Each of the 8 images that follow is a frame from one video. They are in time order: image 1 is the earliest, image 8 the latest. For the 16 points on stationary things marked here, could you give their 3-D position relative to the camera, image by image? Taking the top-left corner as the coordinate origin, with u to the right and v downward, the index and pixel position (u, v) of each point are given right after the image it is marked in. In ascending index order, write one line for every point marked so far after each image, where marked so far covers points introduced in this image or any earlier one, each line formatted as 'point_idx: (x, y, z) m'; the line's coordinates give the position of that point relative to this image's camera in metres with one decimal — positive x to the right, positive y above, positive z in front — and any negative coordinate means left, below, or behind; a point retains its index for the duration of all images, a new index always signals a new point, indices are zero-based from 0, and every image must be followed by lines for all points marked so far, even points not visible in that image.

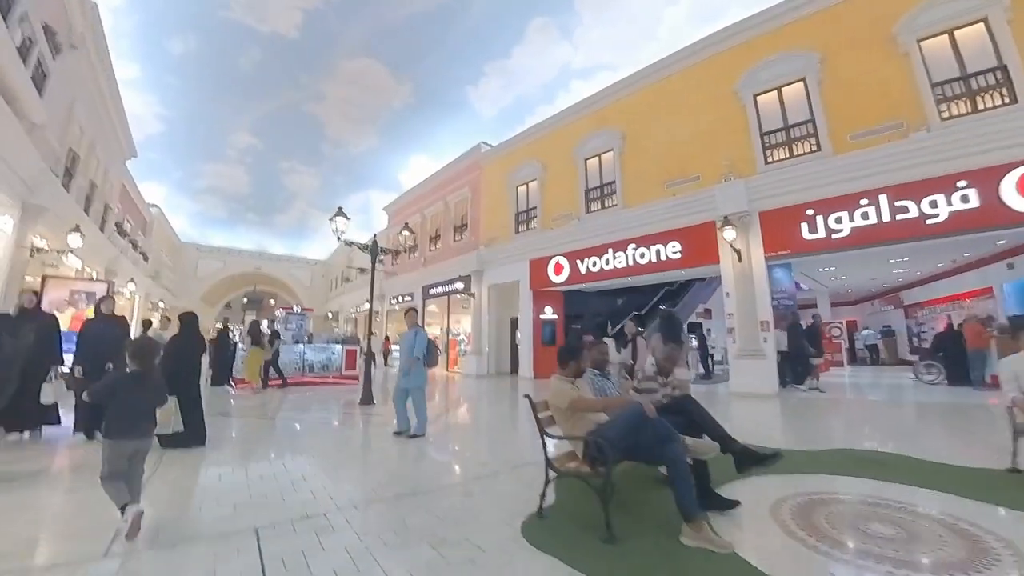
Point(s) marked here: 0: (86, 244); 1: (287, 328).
0: (-9.3, +0.8, +10.7) m
1: (-4.9, -0.9, +10.3) m
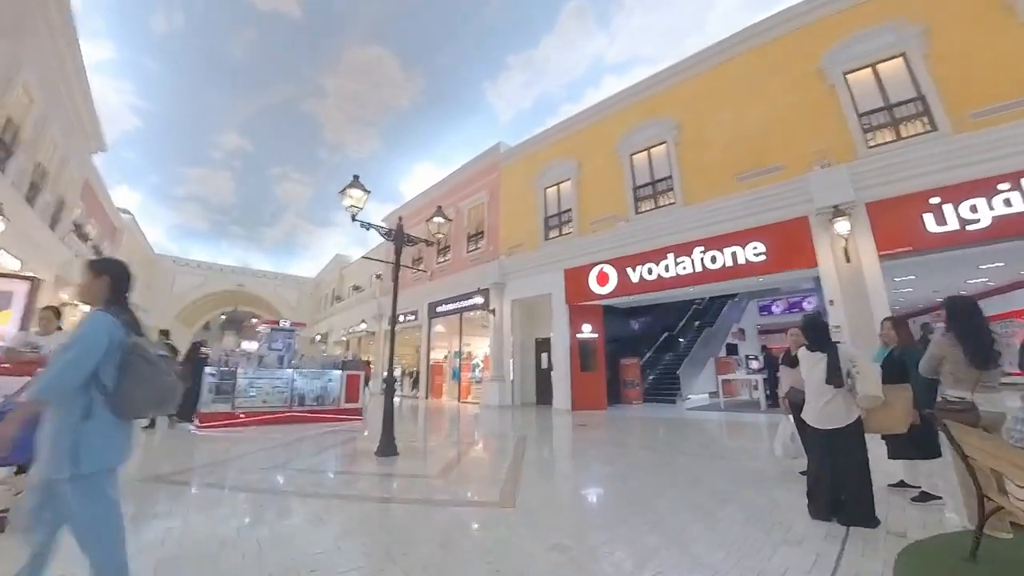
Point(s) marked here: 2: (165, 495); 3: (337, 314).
0: (-8.6, +0.7, +8.7) m
1: (-4.2, -1.1, +8.3) m
2: (-3.1, -1.8, +4.2) m
3: (-6.4, -1.0, +17.4) m
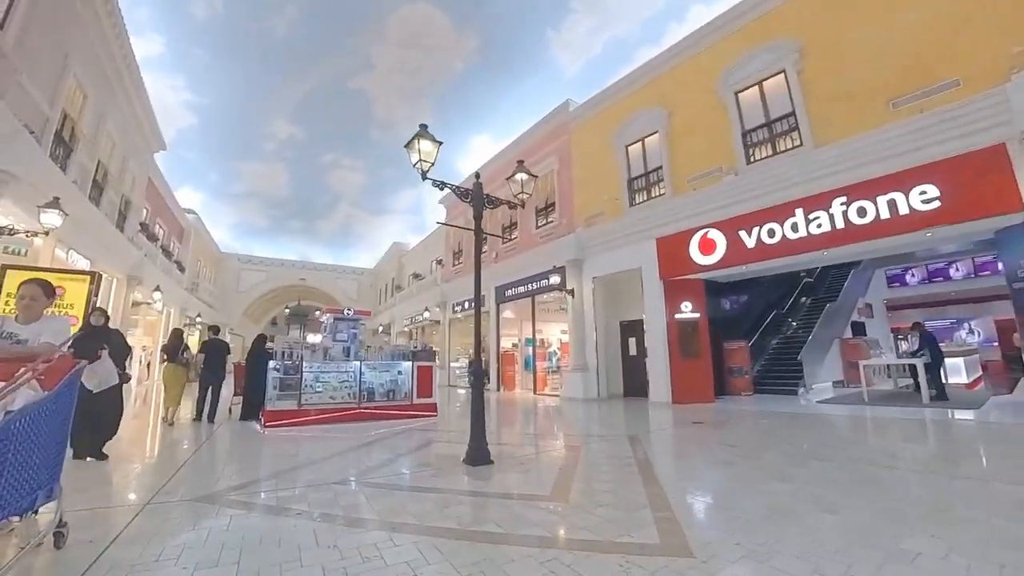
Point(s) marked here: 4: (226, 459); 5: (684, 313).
0: (-7.2, +0.8, +8.3) m
1: (-2.8, -0.8, +7.5) m
2: (-2.1, -1.6, +3.3) m
3: (-4.0, -0.6, +16.8) m
4: (-3.3, -1.9, +5.4) m
5: (+3.0, -0.4, +8.3) m
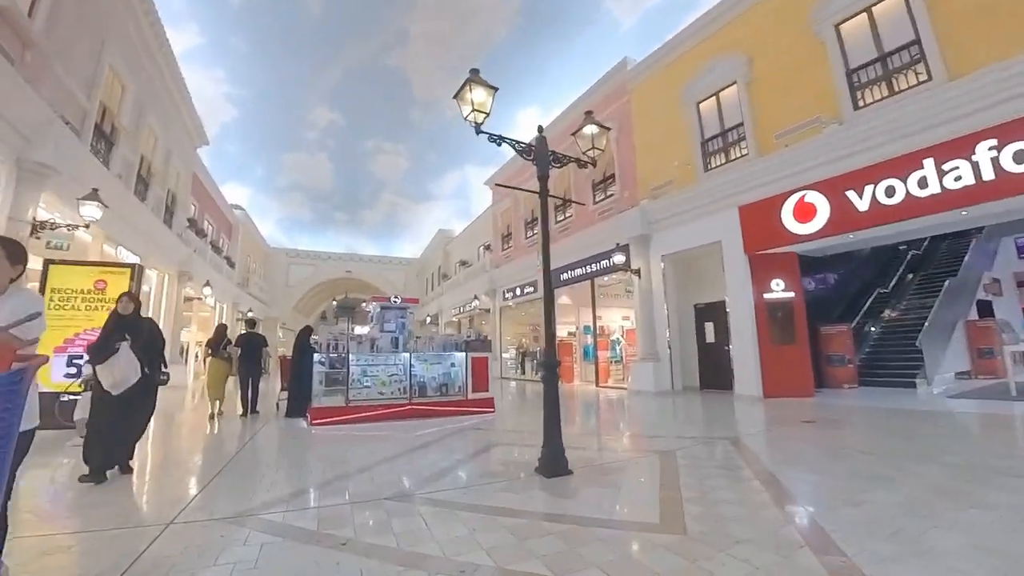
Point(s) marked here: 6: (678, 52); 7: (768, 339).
0: (-6.2, +0.9, +8.1) m
1: (-1.9, -0.6, +6.9) m
2: (-1.5, -1.5, +2.7) m
3: (-2.3, -0.2, +16.2) m
4: (-2.5, -1.7, +4.9) m
5: (+4.0, 0.0, +7.2) m
6: (+3.0, +4.3, +8.7) m
7: (+3.9, -0.7, +7.2) m
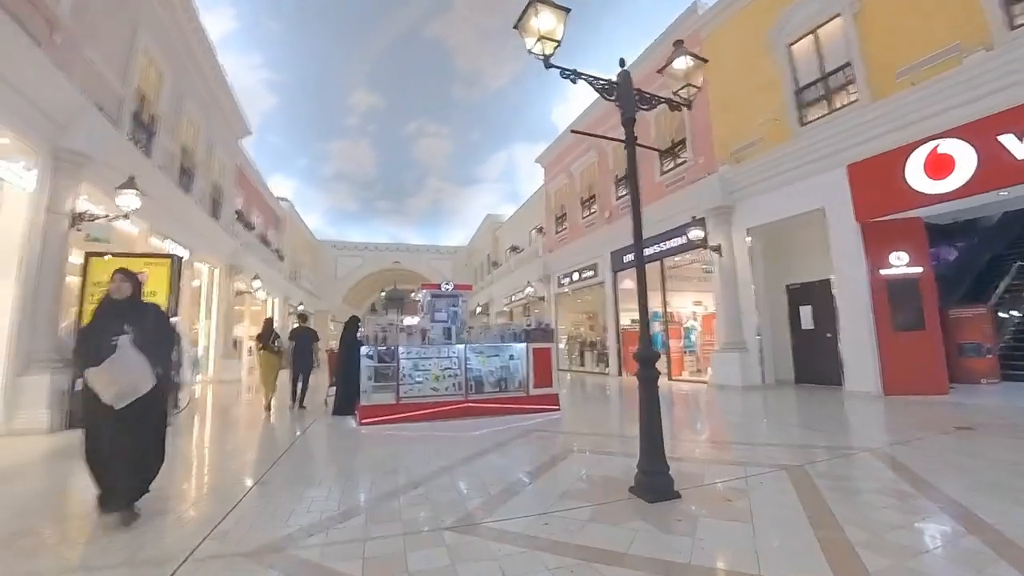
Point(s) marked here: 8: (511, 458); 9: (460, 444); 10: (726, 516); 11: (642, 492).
0: (-5.2, +1.0, +7.8) m
1: (-1.0, -0.4, +6.2) m
2: (-1.0, -1.4, +2.0) m
3: (-0.6, +0.2, +15.5) m
4: (-1.8, -1.6, +4.3) m
5: (+4.8, +0.3, +5.9) m
6: (+3.9, +4.6, +7.5) m
7: (+4.7, -0.4, +5.9) m
8: (0.0, -1.5, +4.1) m
9: (-0.5, -1.5, +4.5) m
10: (+1.3, -1.3, +2.8) m
11: (+0.8, -1.3, +3.0) m
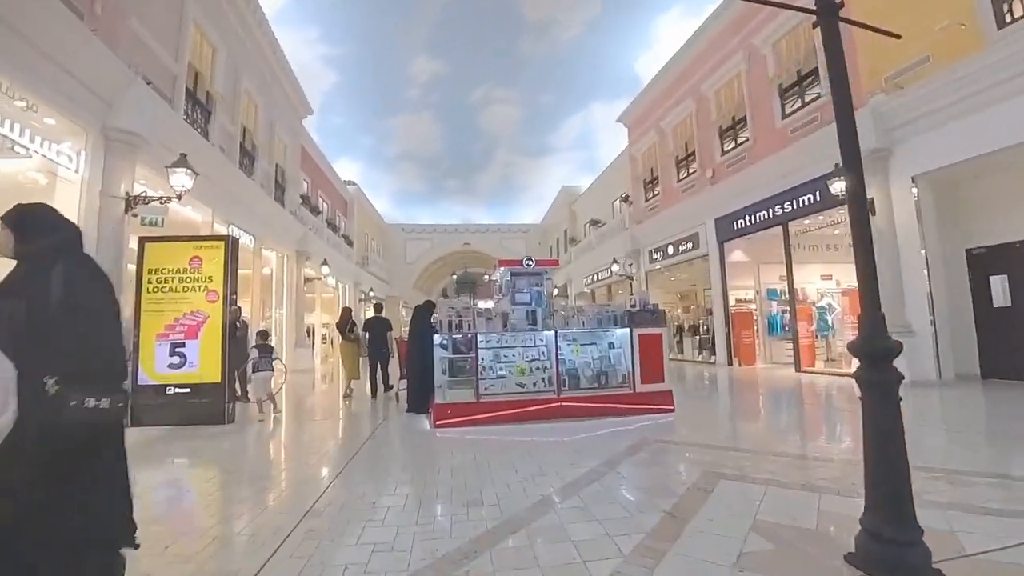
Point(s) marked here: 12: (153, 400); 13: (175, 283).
0: (-4.0, +1.2, +7.4) m
1: (0.0, -0.1, +5.3) m
2: (-0.5, -1.3, +1.1) m
3: (+1.8, +0.8, +14.4) m
4: (-1.0, -1.4, +3.5) m
5: (+5.8, +0.7, +4.1) m
6: (+4.9, +5.1, +5.6) m
7: (+5.7, 0.0, +4.2) m
8: (+0.8, -1.3, +3.0) m
9: (+0.4, -1.3, +3.5) m
10: (+1.8, -1.1, +1.5) m
11: (+1.4, -1.1, +1.9) m
12: (-3.4, -1.0, +4.5) m
13: (-3.3, 0.0, +4.6) m
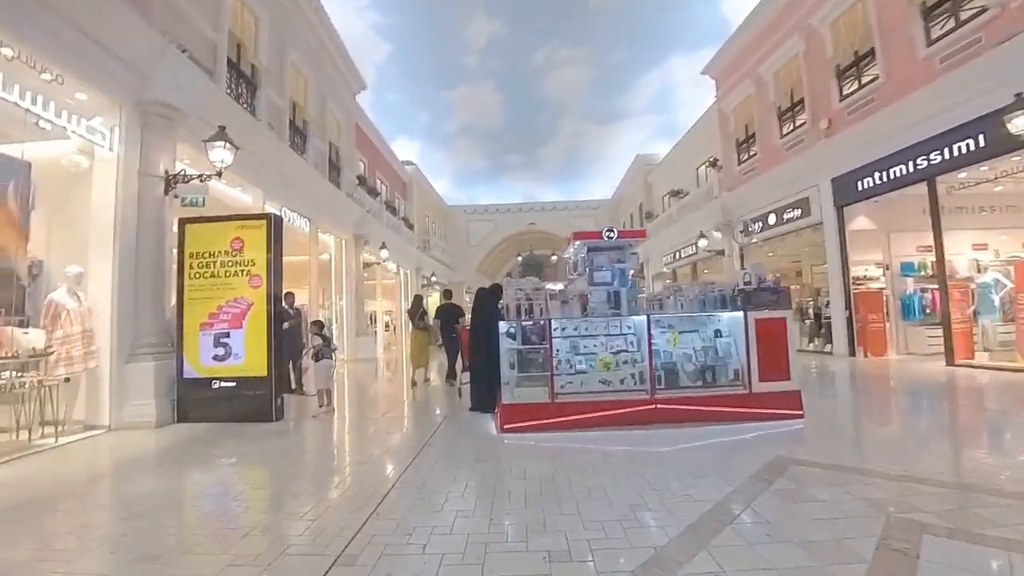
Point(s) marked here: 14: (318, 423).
0: (-3.0, +1.4, +7.0) m
1: (+0.8, +0.1, +4.4) m
2: (-0.3, -1.2, +0.4) m
3: (+3.7, +1.3, +13.2) m
4: (-0.5, -1.3, +2.9) m
5: (+6.3, +1.0, +2.5) m
6: (+5.6, +5.4, +4.0) m
7: (+6.2, +0.3, +2.6) m
8: (+1.3, -1.1, +2.1) m
9: (+0.9, -1.1, +2.7) m
10: (+2.1, -1.0, +0.5) m
11: (+1.7, -1.0, +0.9) m
12: (-2.7, -0.9, +4.1) m
13: (-2.6, +0.2, +4.2) m
14: (-1.8, -1.2, +4.3) m
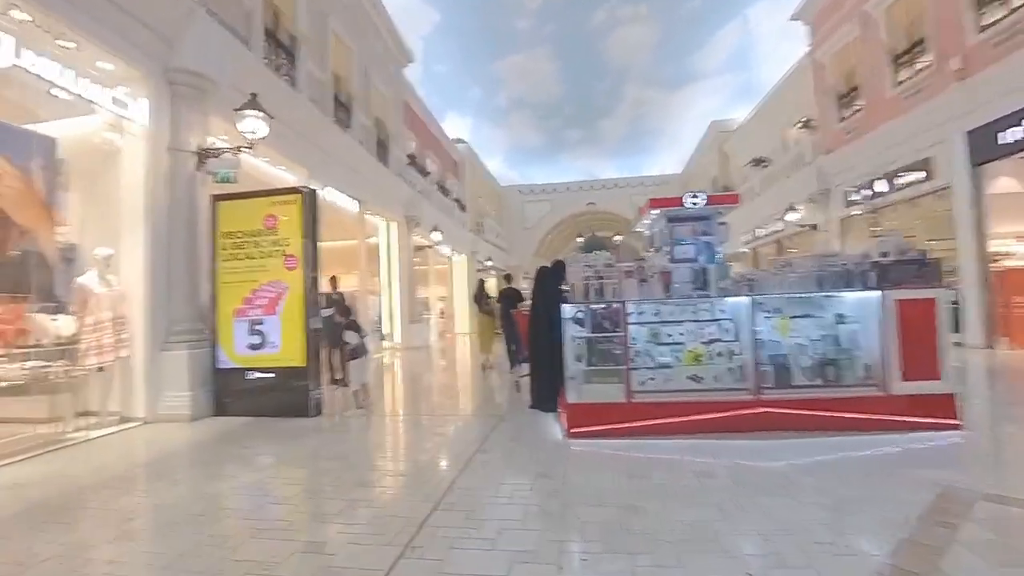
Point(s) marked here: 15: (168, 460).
0: (-2.1, +1.6, +6.6) m
1: (+1.3, +0.2, +3.7) m
2: (-0.3, -1.1, -0.1) m
3: (+5.2, +1.7, +12.0) m
4: (-0.1, -1.1, +2.3) m
5: (+6.5, +1.1, +1.1) m
6: (+5.9, +5.6, +2.6) m
7: (+6.5, +0.5, +1.2) m
8: (+1.5, -1.0, +1.4) m
9: (+1.2, -1.0, +2.0) m
10: (+2.1, -0.9, -0.3) m
11: (+1.8, -0.9, +0.1) m
12: (-2.2, -0.8, +3.8) m
13: (-2.1, +0.3, +3.8) m
14: (-1.2, -1.1, +3.9) m
15: (-2.2, -1.1, +3.0) m
